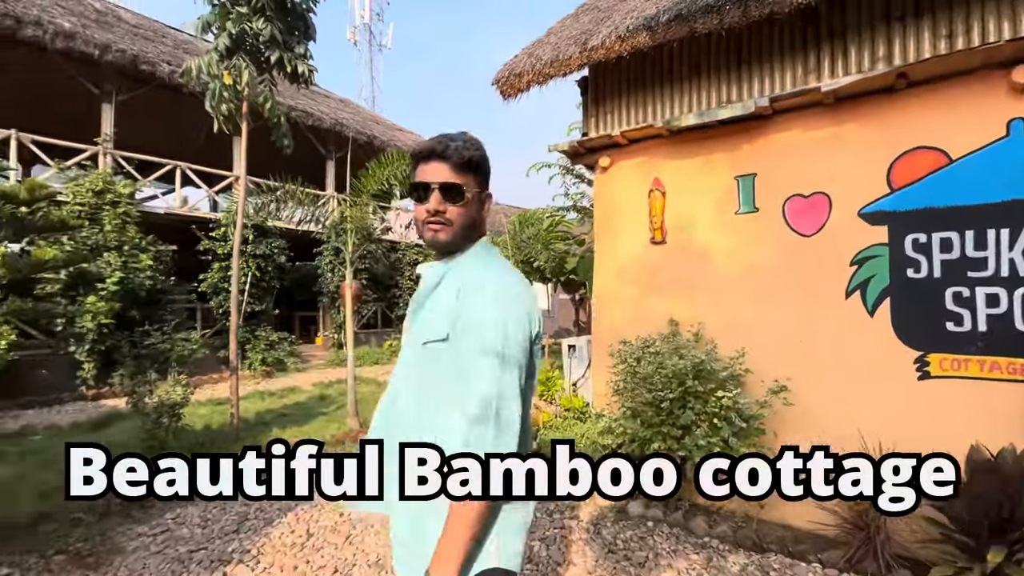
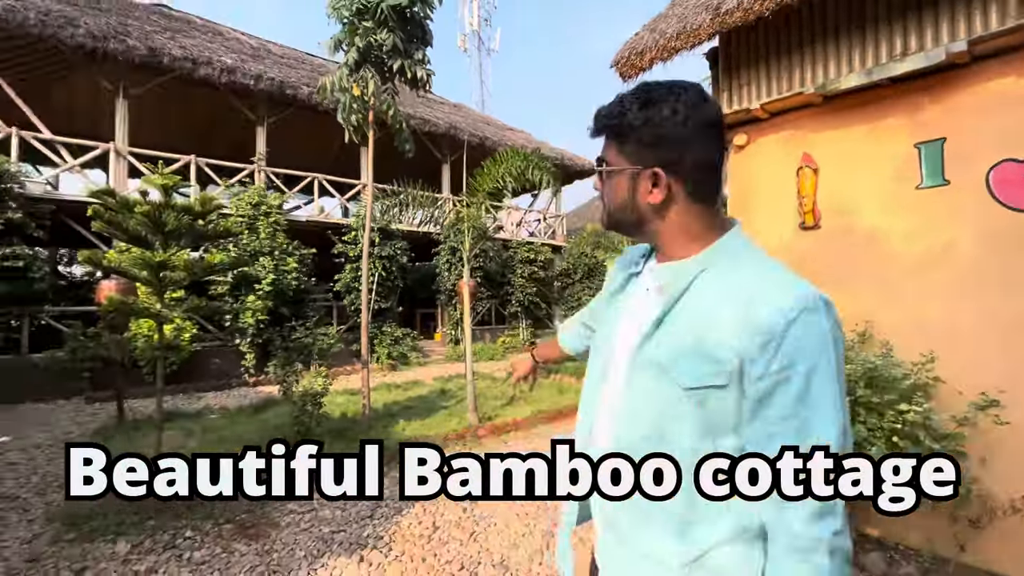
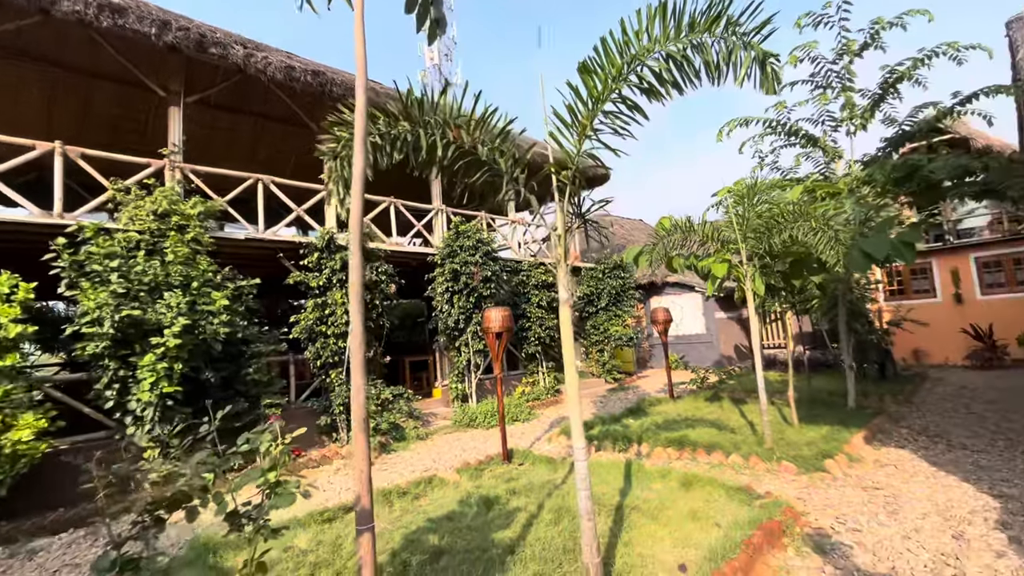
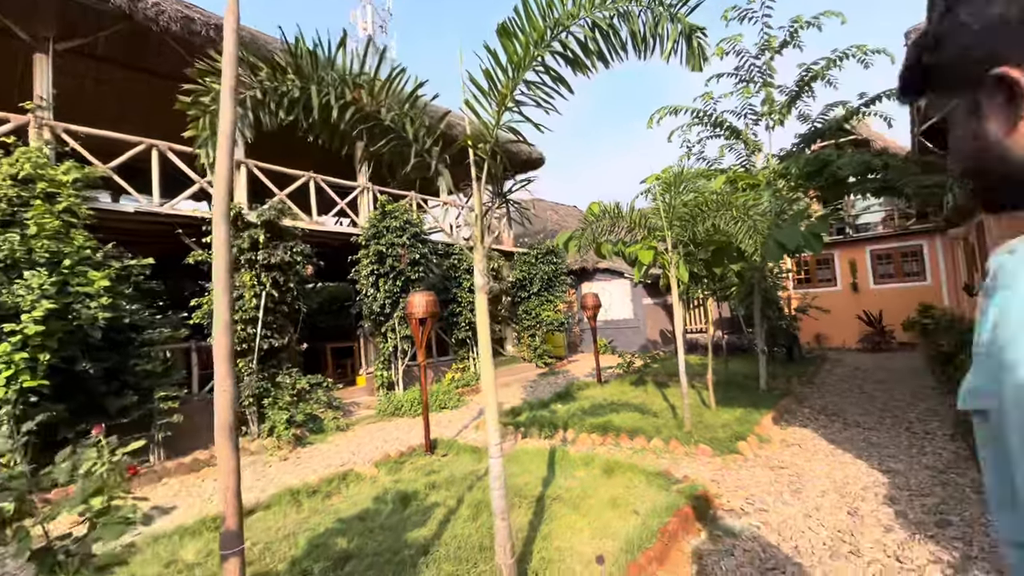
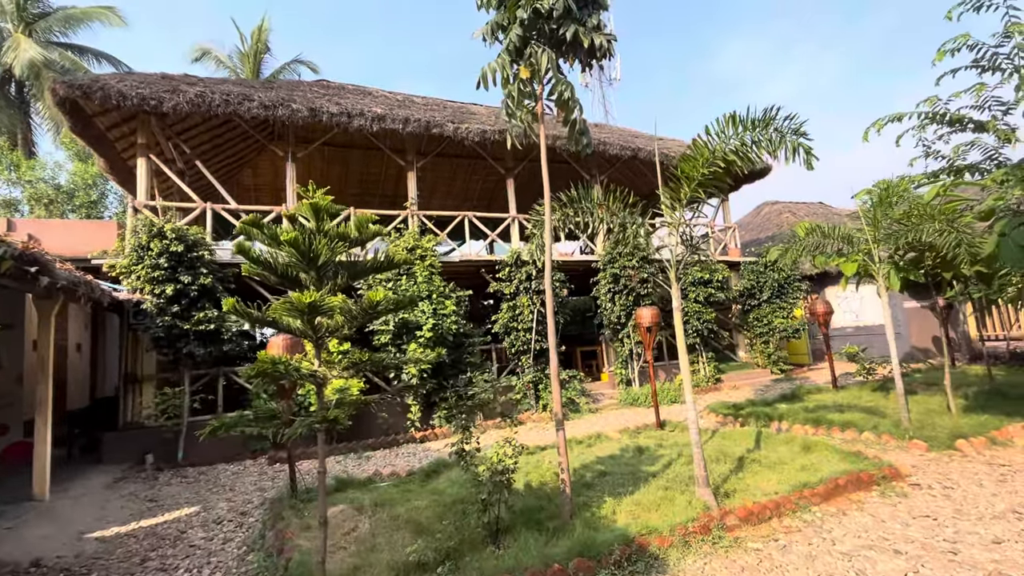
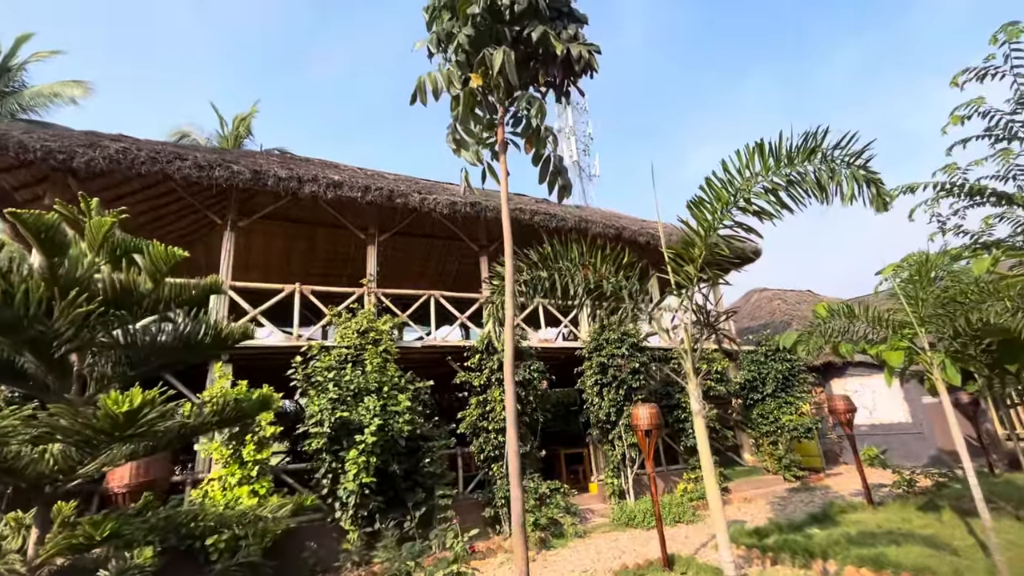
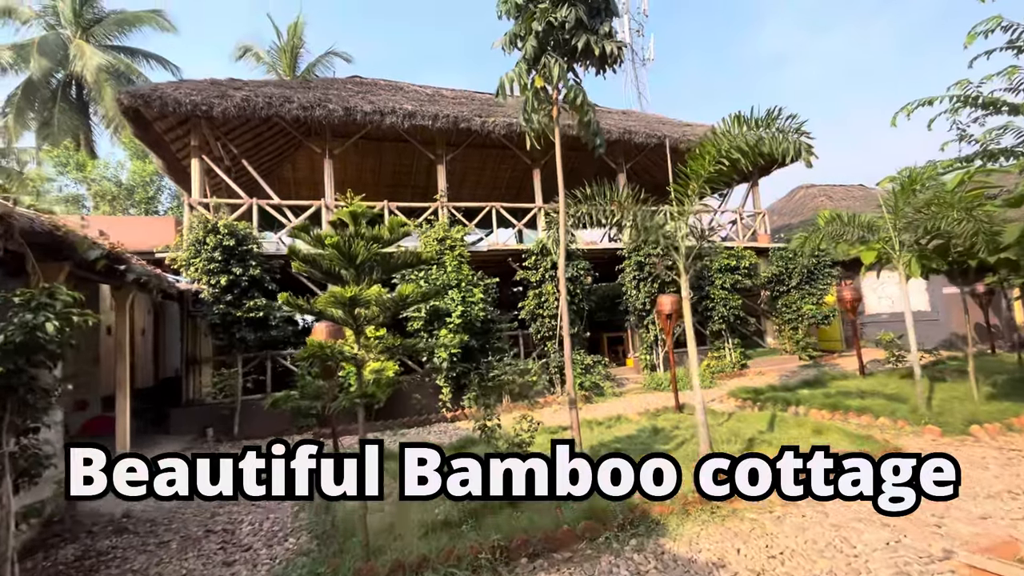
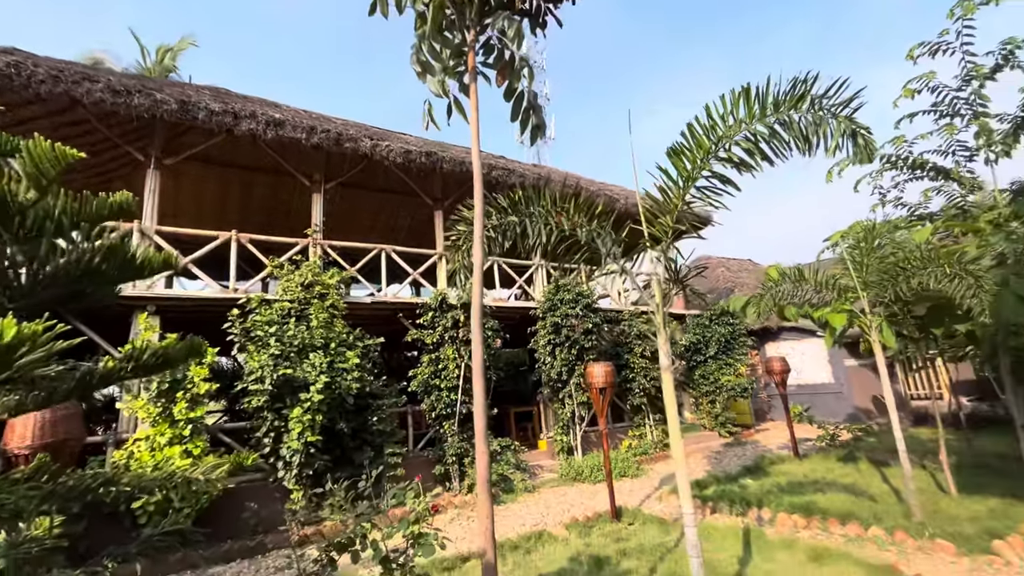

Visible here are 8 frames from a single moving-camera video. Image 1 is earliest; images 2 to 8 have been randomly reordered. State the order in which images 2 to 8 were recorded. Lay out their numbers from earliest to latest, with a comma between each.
2, 7, 5, 6, 8, 3, 4
